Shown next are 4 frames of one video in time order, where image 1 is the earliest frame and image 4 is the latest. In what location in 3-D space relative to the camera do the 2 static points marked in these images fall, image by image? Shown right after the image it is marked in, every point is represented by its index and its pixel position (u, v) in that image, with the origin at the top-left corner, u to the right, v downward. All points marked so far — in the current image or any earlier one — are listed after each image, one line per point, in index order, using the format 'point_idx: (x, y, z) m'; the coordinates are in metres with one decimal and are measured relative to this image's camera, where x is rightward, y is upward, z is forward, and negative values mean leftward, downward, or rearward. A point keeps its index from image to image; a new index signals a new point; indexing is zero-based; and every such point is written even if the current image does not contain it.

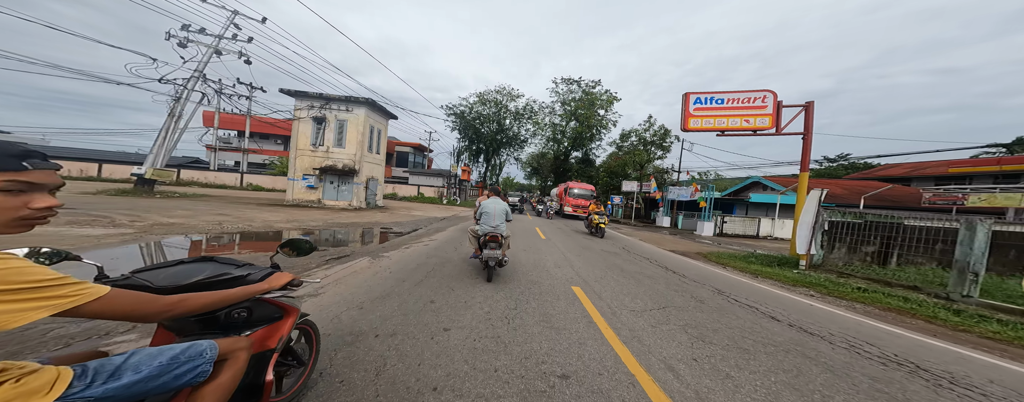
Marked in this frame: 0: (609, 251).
0: (+3.2, -1.6, +8.4) m
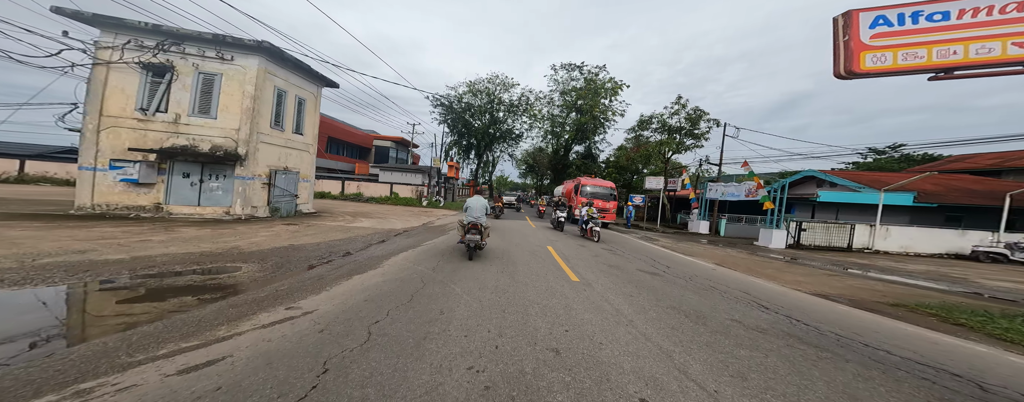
0: (+3.2, -1.6, +3.1) m
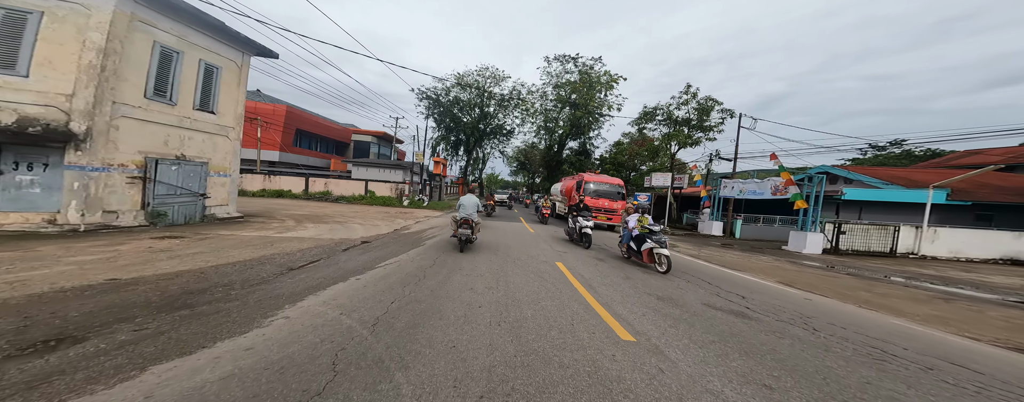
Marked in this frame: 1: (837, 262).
0: (+3.4, -1.6, +0.9) m
1: (+13.8, -2.6, +10.8) m
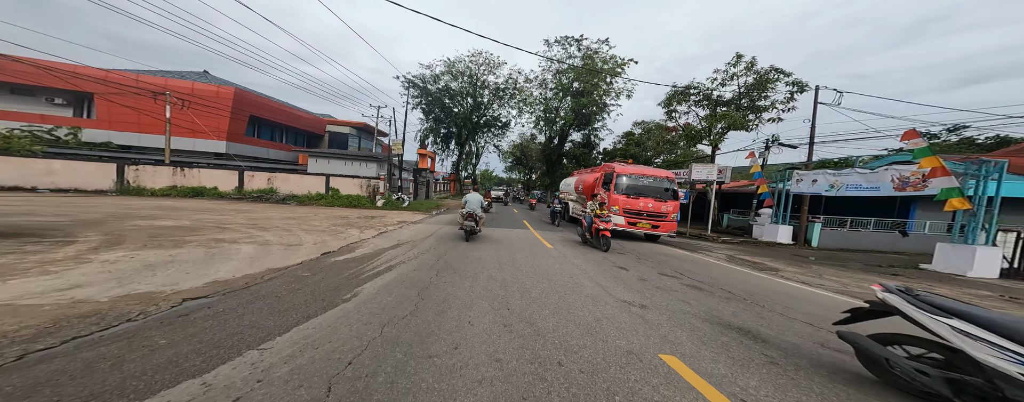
0: (+4.0, -1.7, -3.4) m
1: (+14.1, -2.5, +6.9) m
